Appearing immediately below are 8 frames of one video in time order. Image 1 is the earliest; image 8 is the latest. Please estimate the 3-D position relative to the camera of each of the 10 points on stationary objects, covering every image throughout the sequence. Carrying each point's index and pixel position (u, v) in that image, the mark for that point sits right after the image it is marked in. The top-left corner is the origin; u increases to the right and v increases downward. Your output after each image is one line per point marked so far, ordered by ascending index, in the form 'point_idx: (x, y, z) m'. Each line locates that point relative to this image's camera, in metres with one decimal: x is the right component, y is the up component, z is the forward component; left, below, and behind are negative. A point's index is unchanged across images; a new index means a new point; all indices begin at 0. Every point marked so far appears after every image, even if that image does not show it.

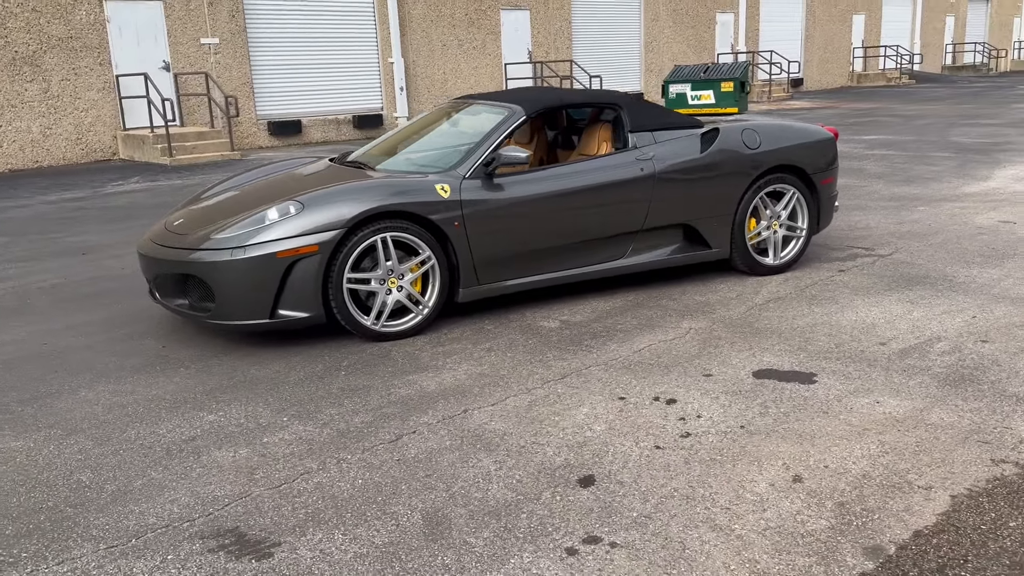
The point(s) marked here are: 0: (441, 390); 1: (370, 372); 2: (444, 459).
0: (-0.3, -0.4, +3.7) m
1: (-0.6, -0.4, +4.0) m
2: (-0.2, -0.6, +3.1) m
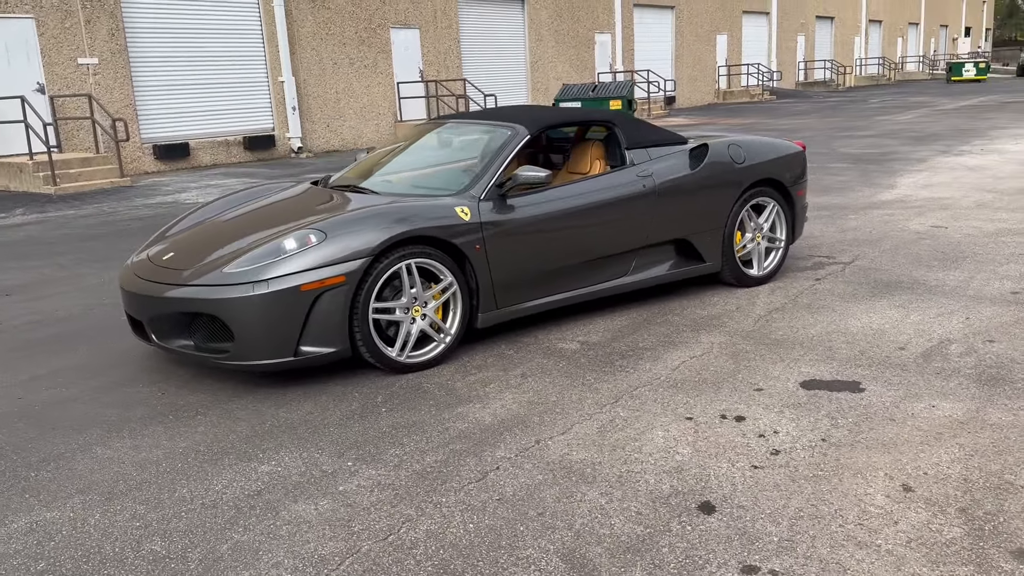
0: (0.0, -0.5, +3.6) m
1: (-0.4, -0.5, +3.7) m
2: (+0.1, -0.7, +2.9) m
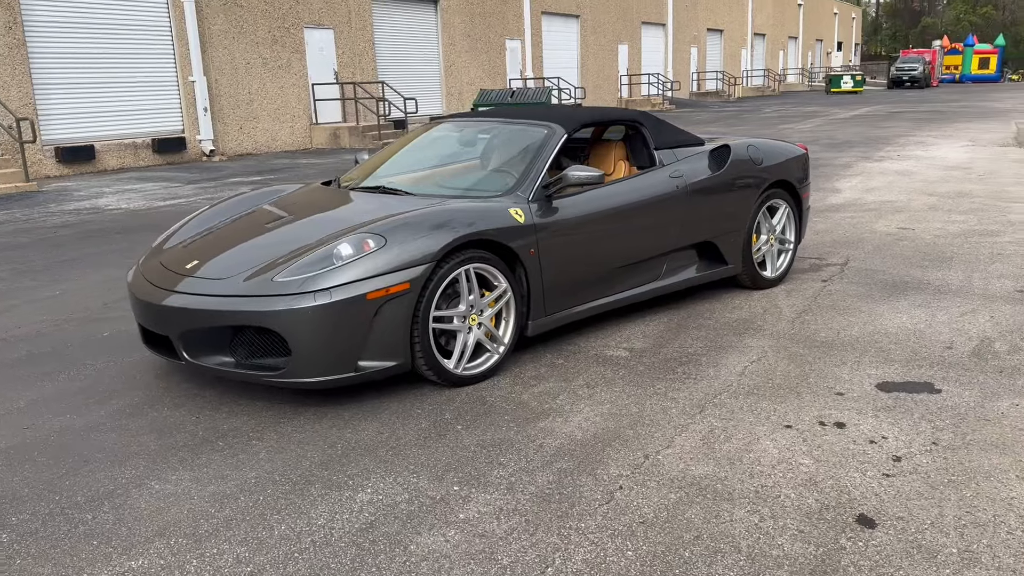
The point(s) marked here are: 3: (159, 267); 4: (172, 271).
0: (+0.3, -0.6, +3.3) m
1: (-0.1, -0.5, +3.5) m
2: (+0.6, -0.7, +2.7) m
3: (-1.7, +0.1, +4.2) m
4: (-1.5, +0.1, +4.0) m
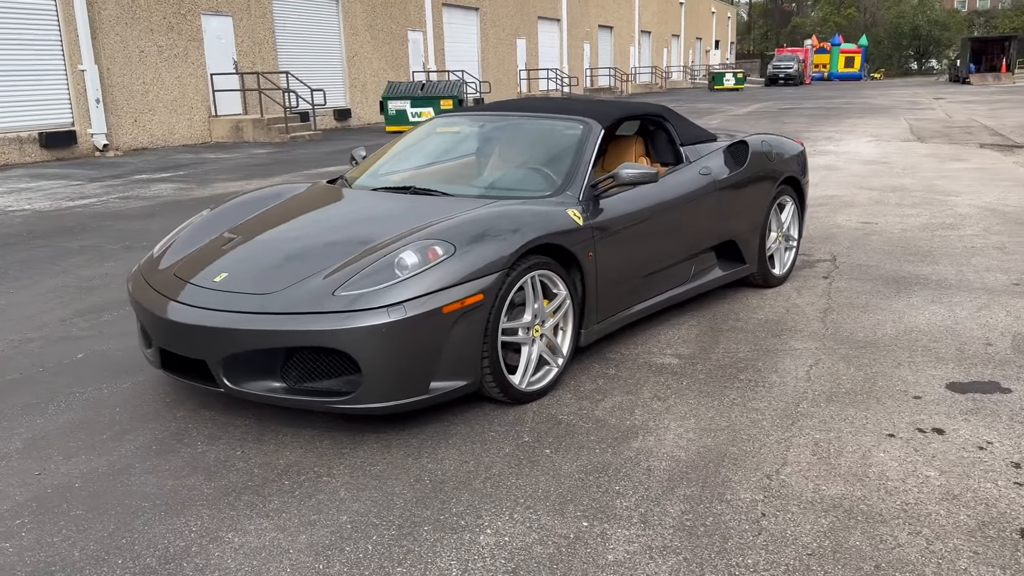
0: (+0.7, -0.6, +3.1) m
1: (+0.2, -0.6, +3.2) m
2: (+1.0, -0.7, +2.5) m
3: (-1.4, +0.1, +3.7) m
4: (-1.3, 0.0, +3.5) m
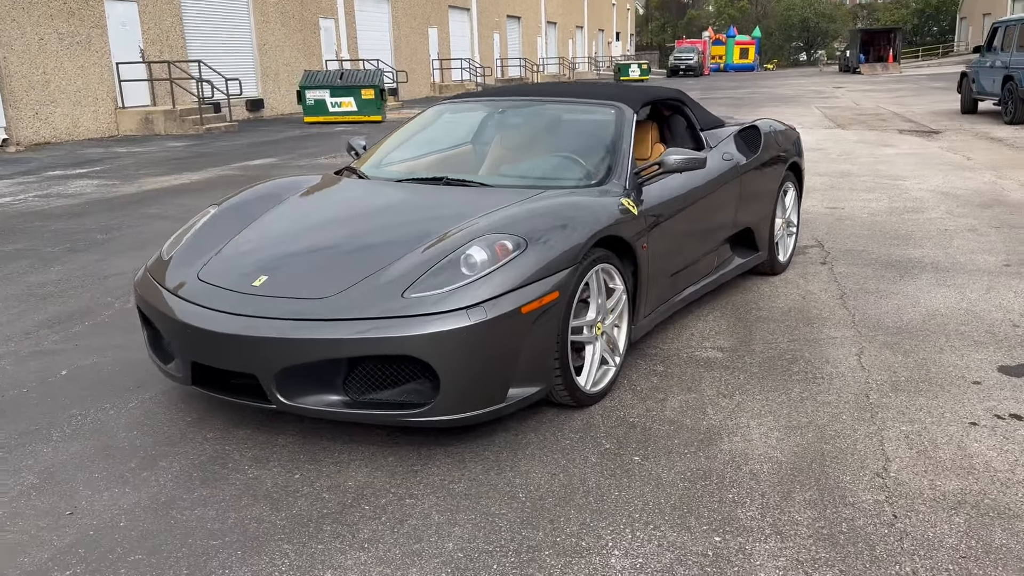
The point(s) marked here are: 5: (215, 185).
0: (+0.9, -0.6, +3.0) m
1: (+0.5, -0.5, +3.0) m
2: (+1.3, -0.7, +2.4) m
3: (-1.2, 0.0, +3.3) m
4: (-1.0, 0.0, +3.2) m
5: (-3.5, +1.2, +10.4) m
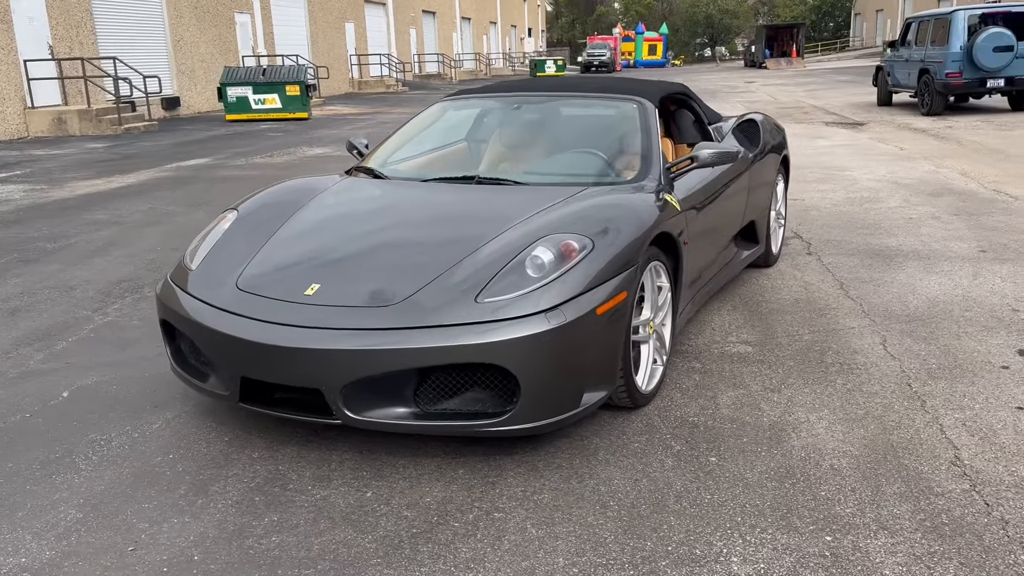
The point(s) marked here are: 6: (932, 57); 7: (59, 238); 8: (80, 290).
0: (+1.2, -0.5, +3.0) m
1: (+0.8, -0.5, +3.0) m
2: (+1.6, -0.7, +2.5) m
3: (-1.0, 0.0, +3.1) m
4: (-0.8, 0.0, +3.0) m
5: (-4.0, +1.1, +9.9) m
6: (+7.7, +4.3, +16.2) m
7: (-3.6, +0.4, +6.9) m
8: (-2.6, 0.0, +5.3) m
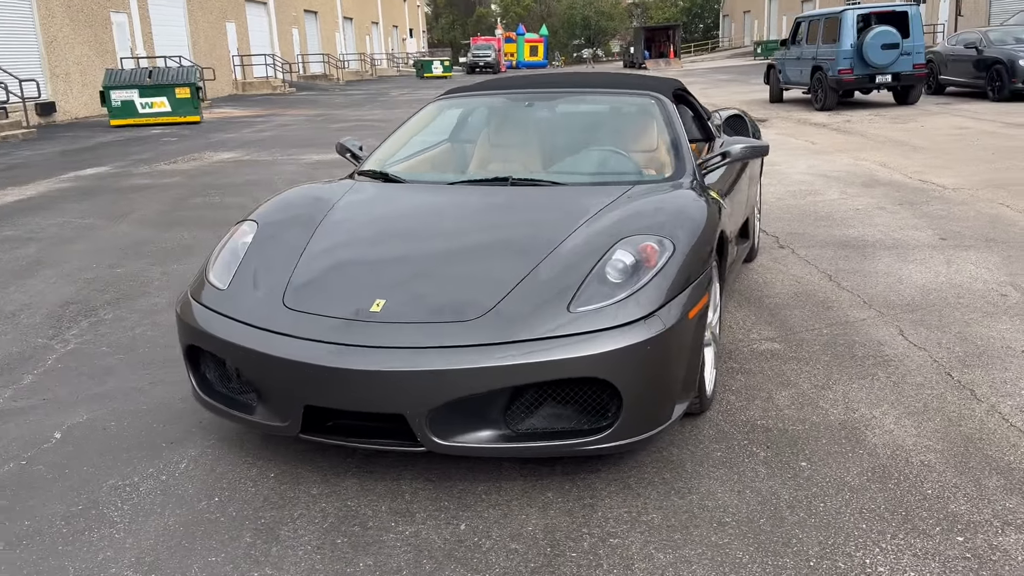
0: (+1.4, -0.5, +2.9) m
1: (+1.0, -0.5, +2.9) m
2: (+1.9, -0.6, +2.5) m
3: (-0.8, -0.1, +2.8) m
4: (-0.6, -0.1, +2.7) m
5: (-4.7, +0.9, +9.1) m
6: (+6.0, +4.5, +16.9) m
7: (-3.8, +0.2, +6.2) m
8: (-2.6, -0.1, +4.7) m
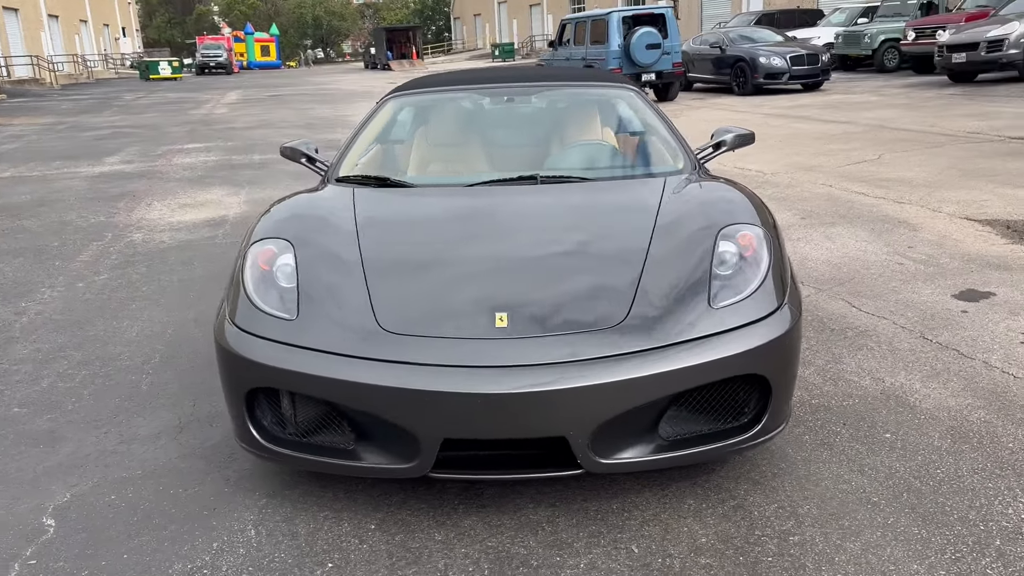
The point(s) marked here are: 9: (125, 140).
0: (+1.7, -0.4, +3.2) m
1: (+1.3, -0.5, +3.0) m
2: (+2.3, -0.5, +2.9) m
3: (-0.4, -0.1, +2.4) m
4: (-0.2, -0.1, +2.4) m
5: (-6.1, +0.4, +7.3) m
6: (+1.6, +4.8, +17.8) m
7: (-4.4, -0.2, +4.8) m
8: (-2.8, -0.4, +3.8) m
9: (-6.7, +2.5, +15.2) m
